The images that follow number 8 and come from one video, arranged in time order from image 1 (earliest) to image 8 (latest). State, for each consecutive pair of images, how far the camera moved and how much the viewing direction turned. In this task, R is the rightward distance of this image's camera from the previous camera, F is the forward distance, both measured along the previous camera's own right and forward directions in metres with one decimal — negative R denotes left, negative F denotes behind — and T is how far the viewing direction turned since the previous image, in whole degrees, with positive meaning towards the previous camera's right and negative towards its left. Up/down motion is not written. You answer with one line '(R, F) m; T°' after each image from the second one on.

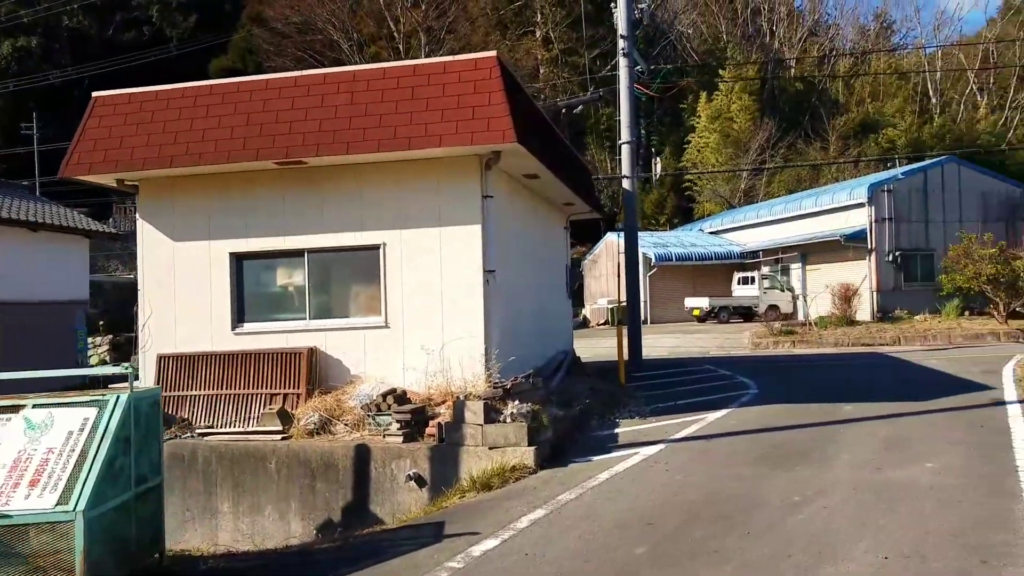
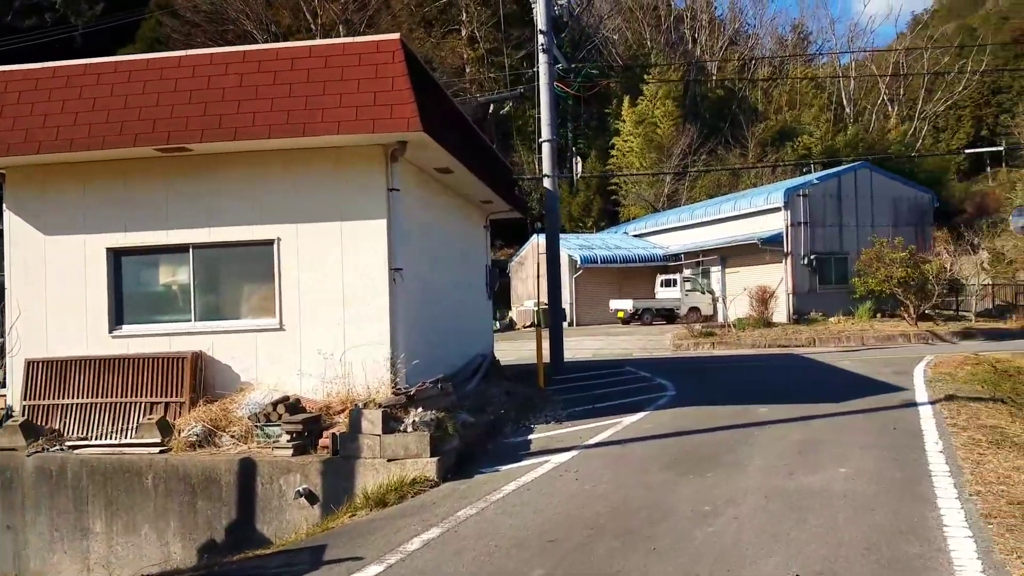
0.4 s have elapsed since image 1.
(+0.3, +0.5) m; +5°
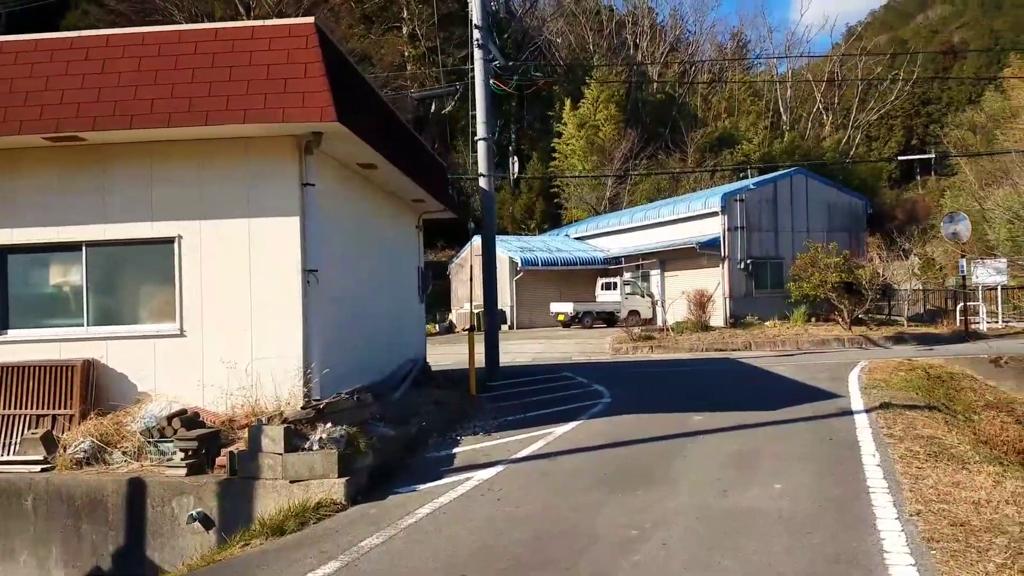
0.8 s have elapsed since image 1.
(+0.2, +0.5) m; +4°
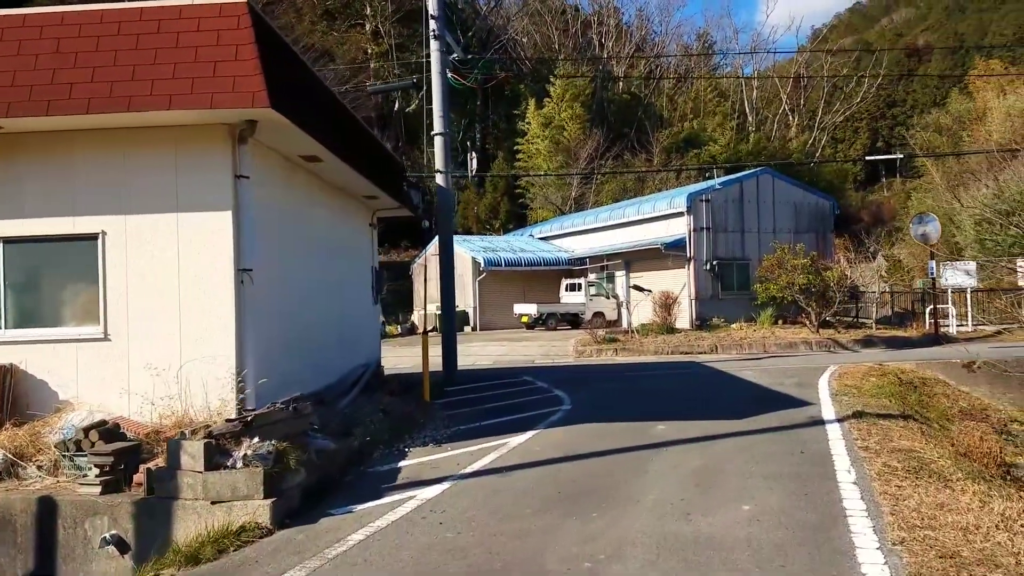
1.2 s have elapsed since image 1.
(+0.2, +0.6) m; +2°
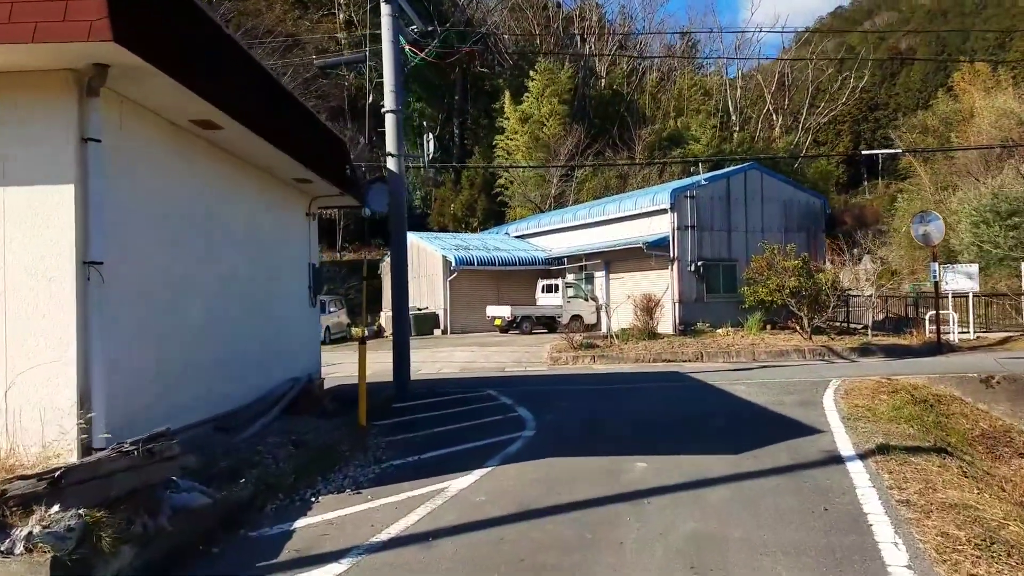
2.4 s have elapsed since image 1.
(+0.3, +1.8) m; +1°
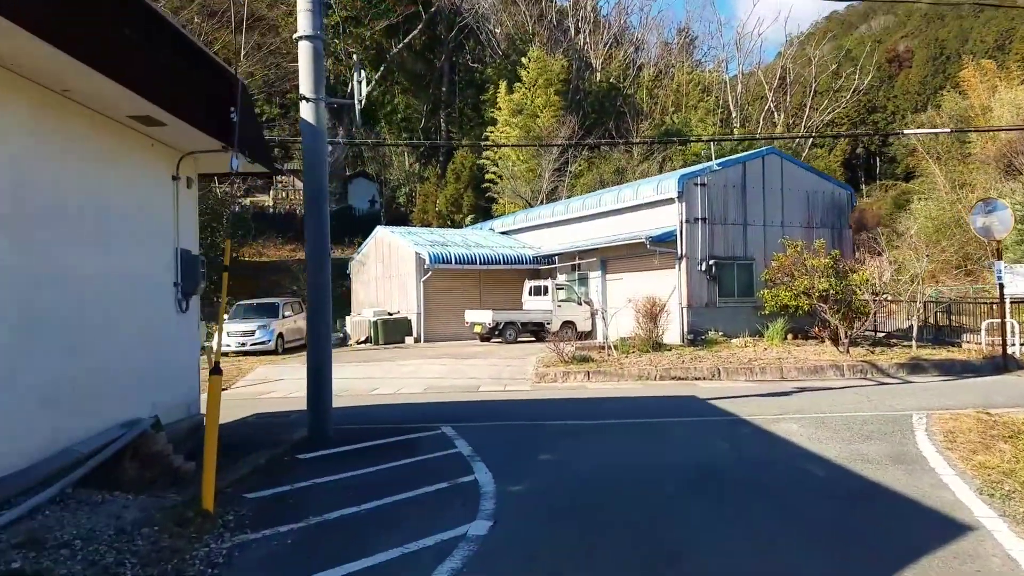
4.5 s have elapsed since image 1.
(+0.4, +3.5) m; 0°
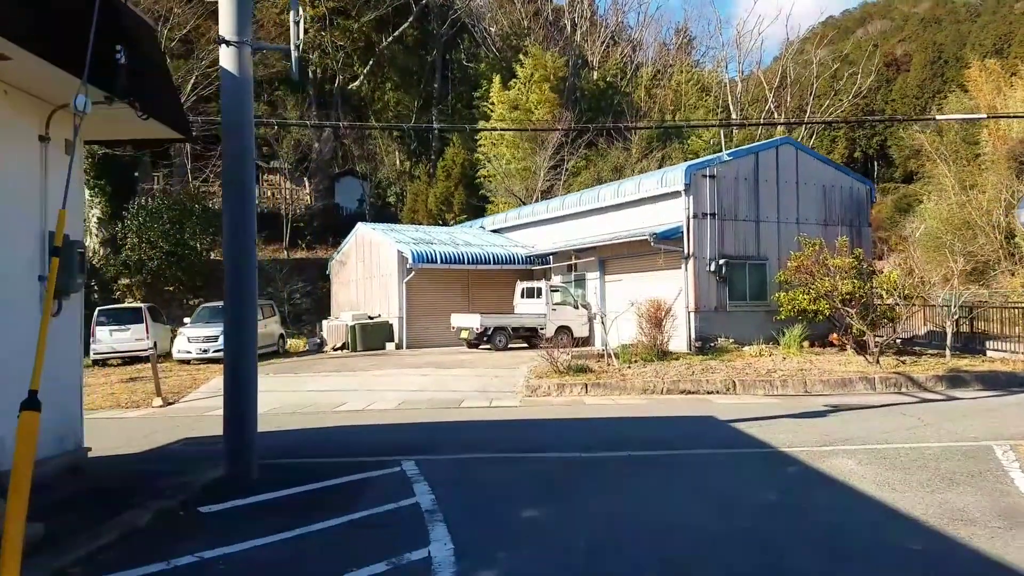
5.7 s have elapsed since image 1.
(+0.1, +2.0) m; 0°
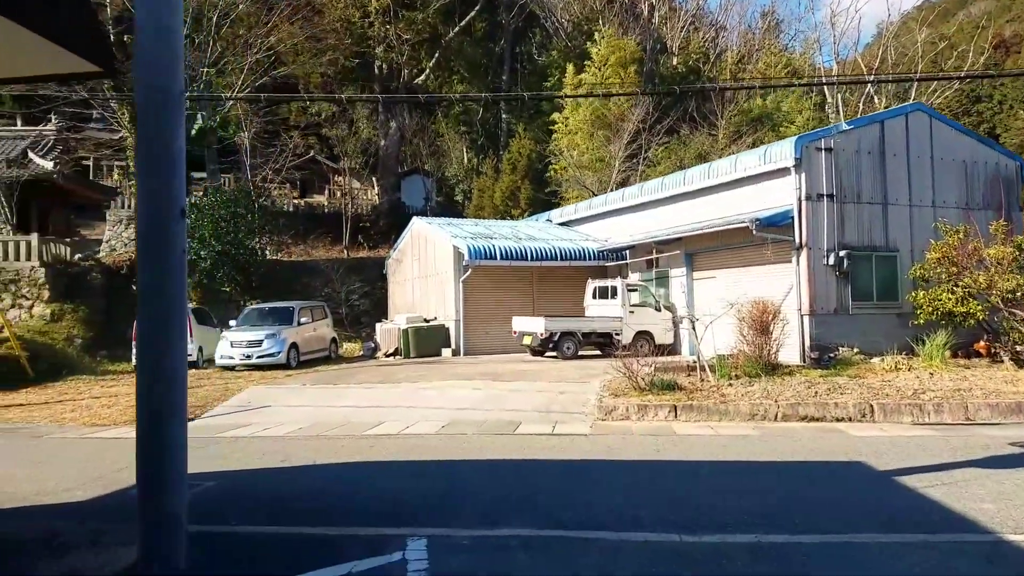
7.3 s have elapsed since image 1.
(+0.1, +2.8) m; -5°
